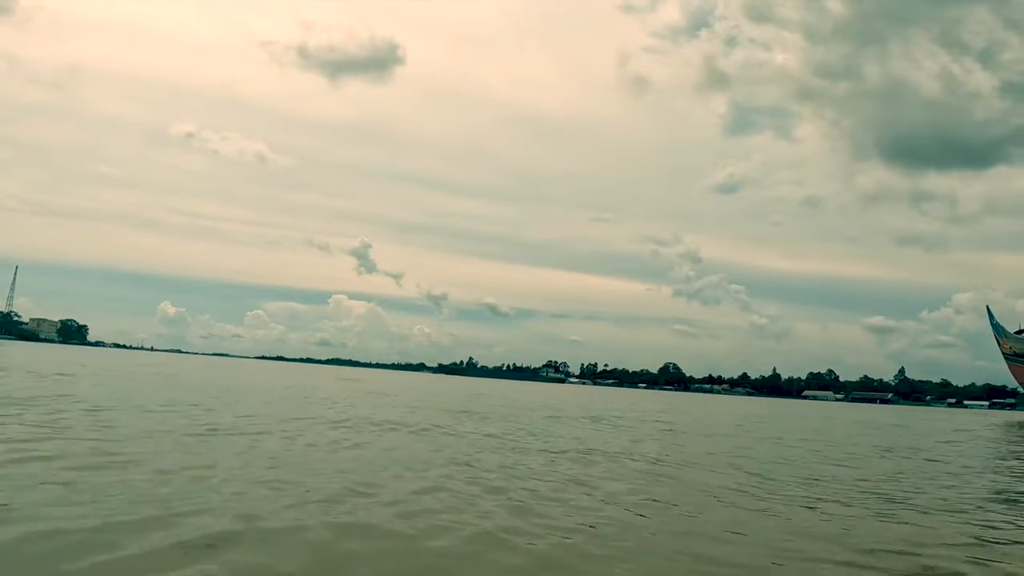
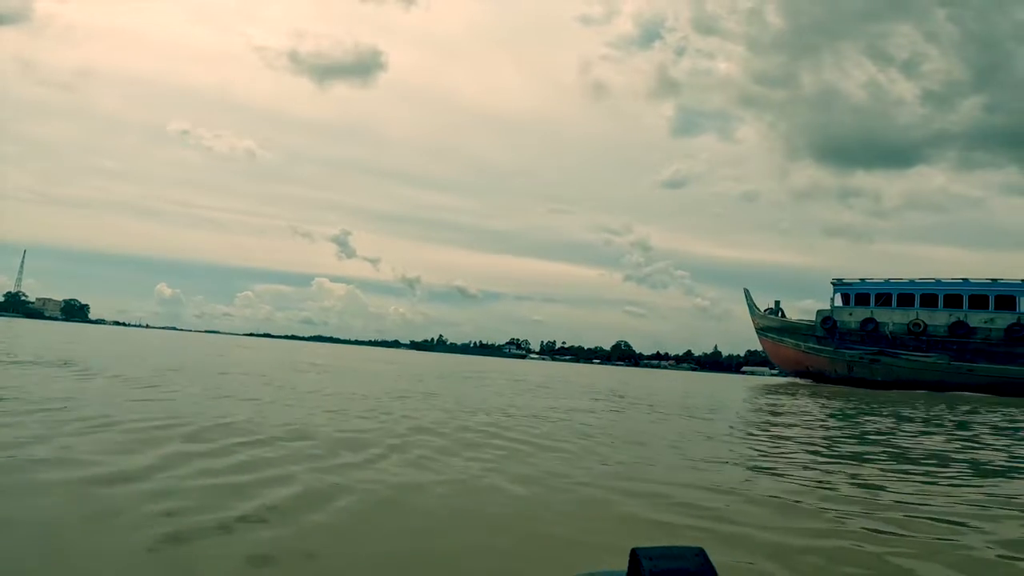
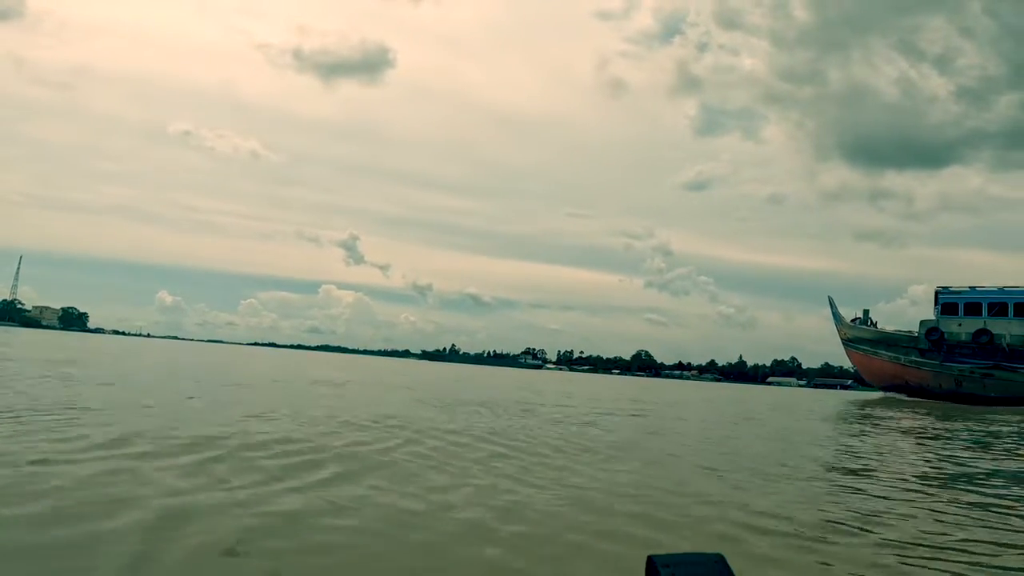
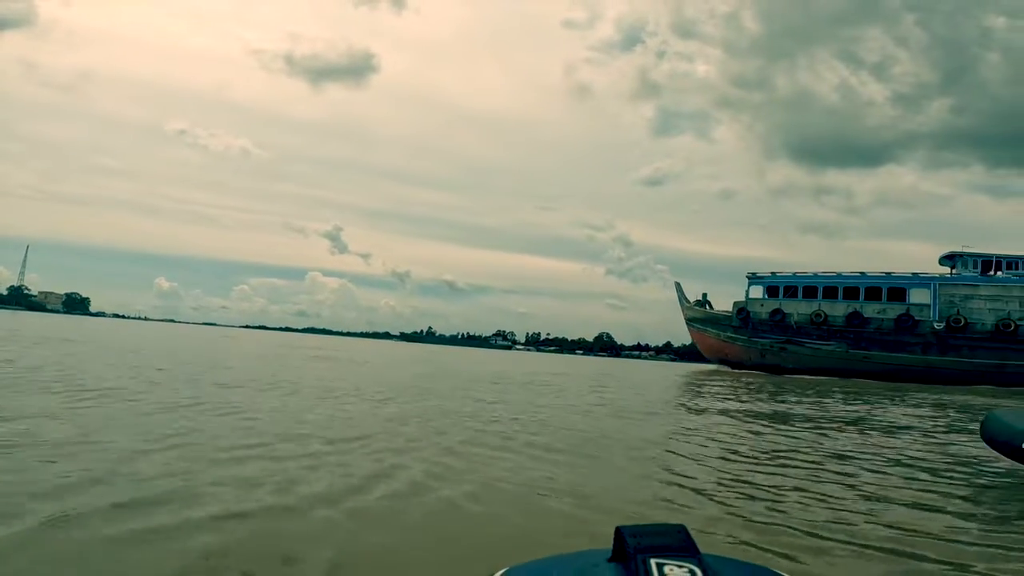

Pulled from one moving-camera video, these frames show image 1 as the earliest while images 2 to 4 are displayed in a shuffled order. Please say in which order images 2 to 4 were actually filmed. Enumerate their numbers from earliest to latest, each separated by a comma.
3, 2, 4
